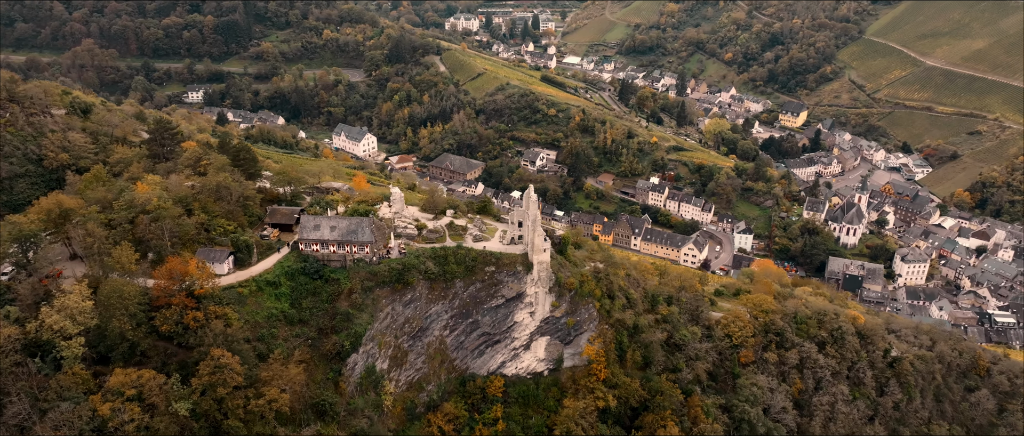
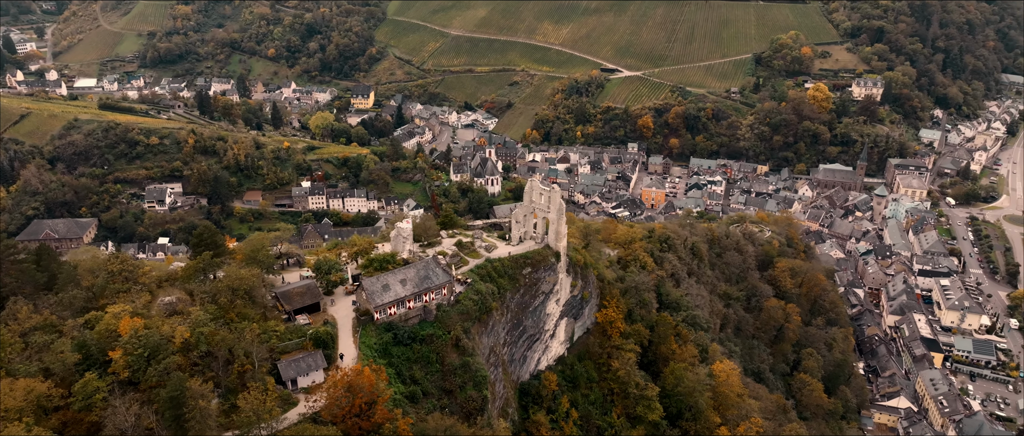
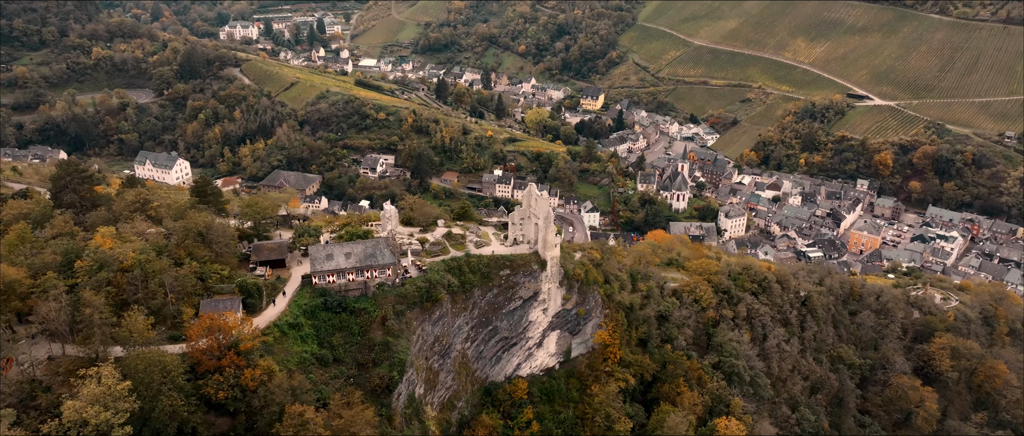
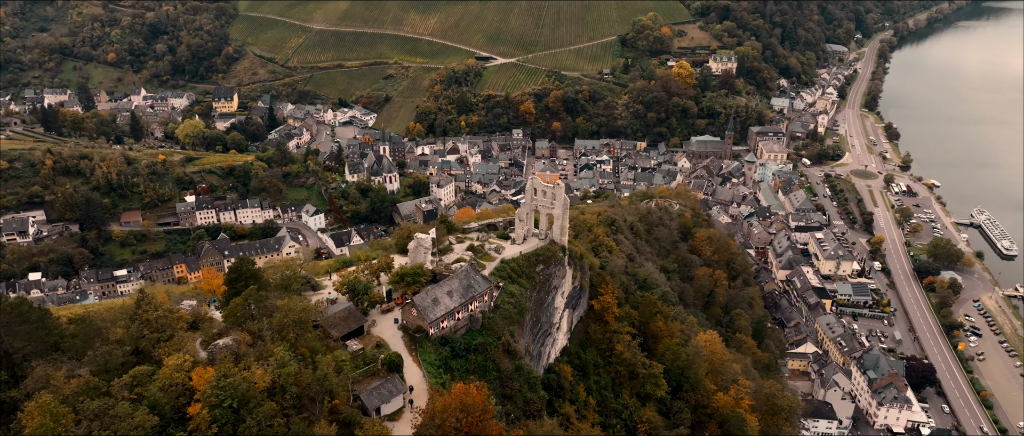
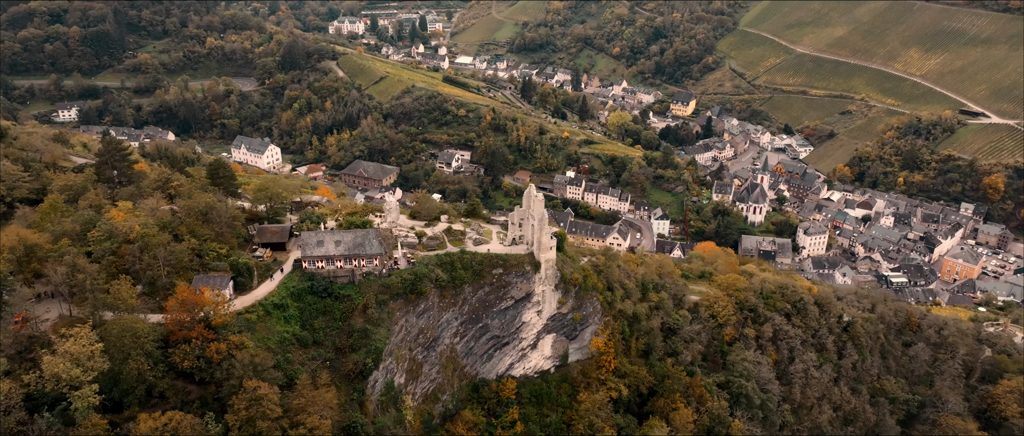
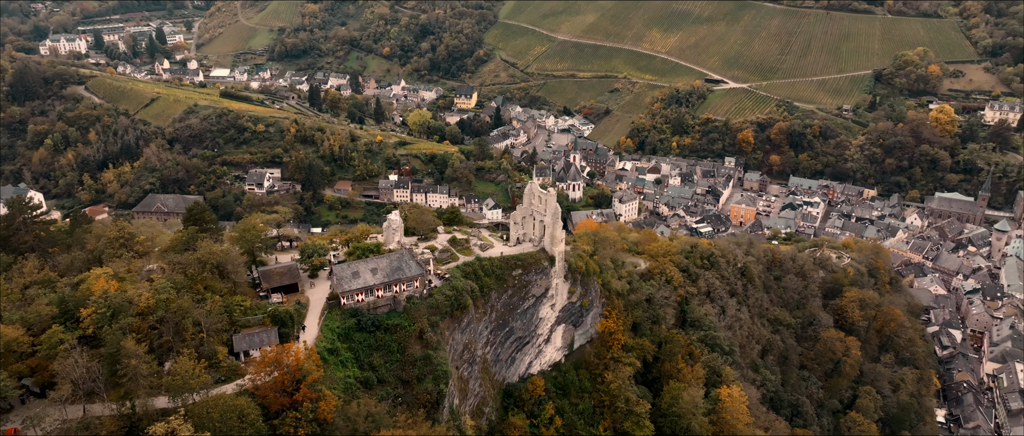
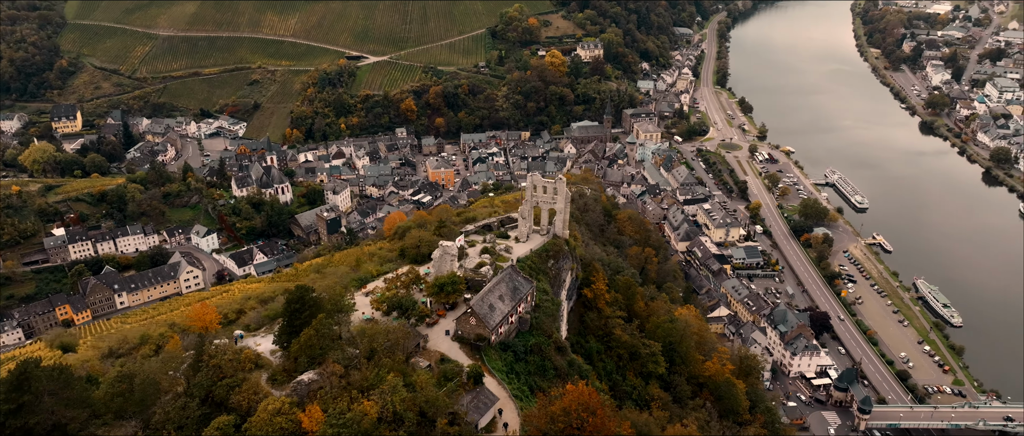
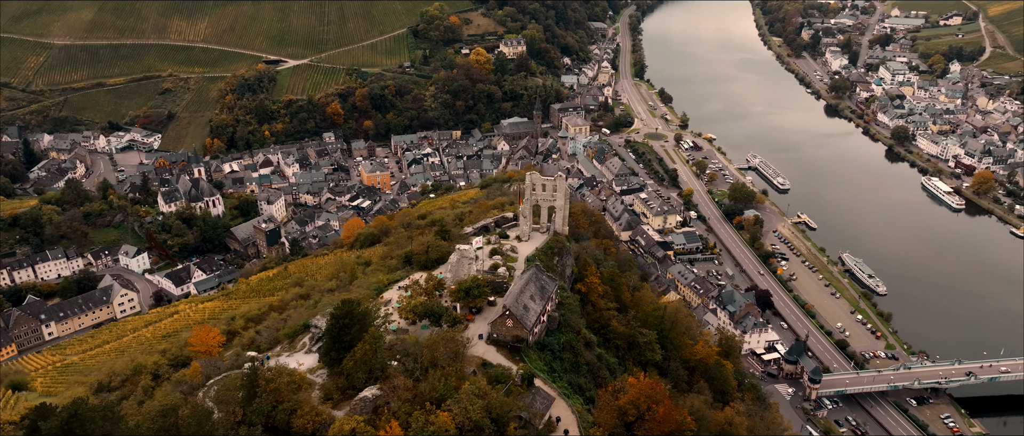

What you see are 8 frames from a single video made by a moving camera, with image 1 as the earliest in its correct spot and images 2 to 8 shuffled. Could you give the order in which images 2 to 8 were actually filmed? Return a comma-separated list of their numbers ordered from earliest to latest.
5, 3, 6, 2, 4, 7, 8
